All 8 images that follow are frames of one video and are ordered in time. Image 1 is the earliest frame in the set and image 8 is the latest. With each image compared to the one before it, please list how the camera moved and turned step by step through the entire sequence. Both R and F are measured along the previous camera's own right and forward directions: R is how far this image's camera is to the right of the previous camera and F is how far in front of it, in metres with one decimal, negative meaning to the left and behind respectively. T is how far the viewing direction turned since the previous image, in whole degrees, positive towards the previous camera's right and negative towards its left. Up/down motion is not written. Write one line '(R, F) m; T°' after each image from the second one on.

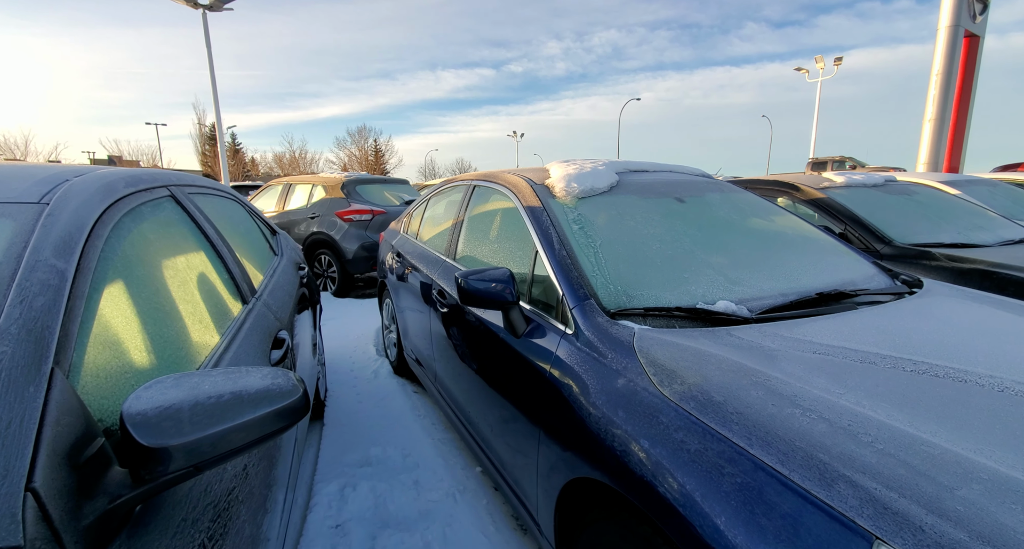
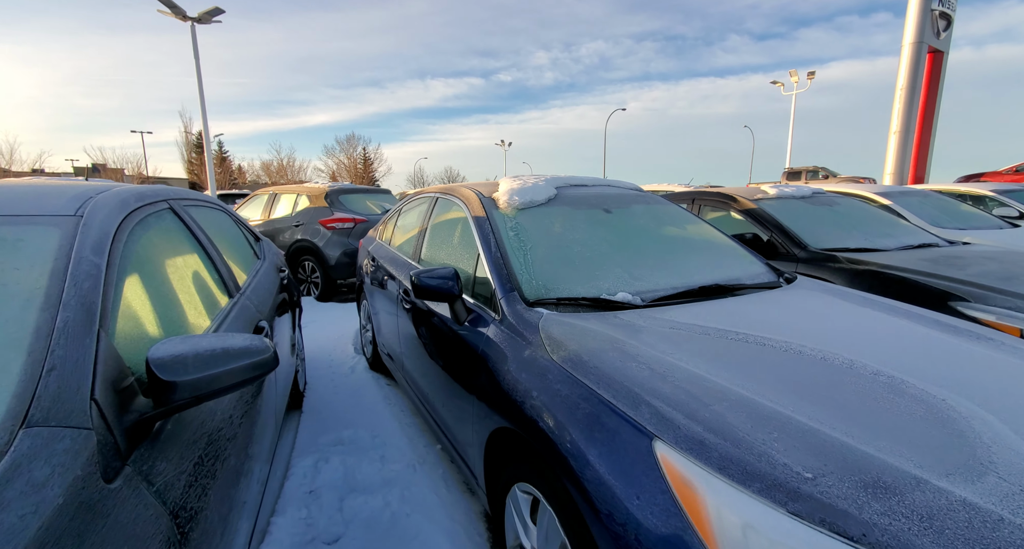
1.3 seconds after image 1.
(+0.2, -0.4) m; +1°
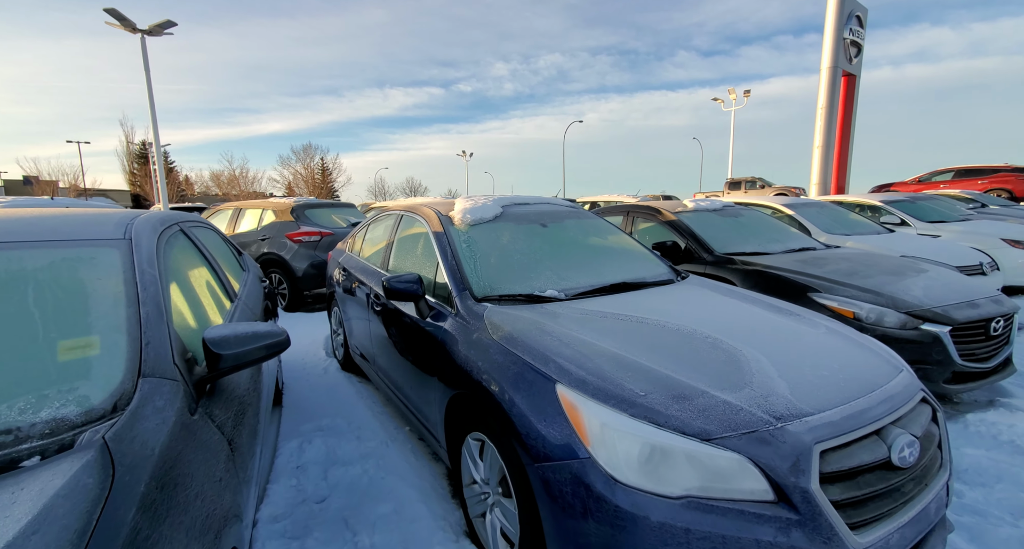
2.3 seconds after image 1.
(+0.1, -0.5) m; +5°
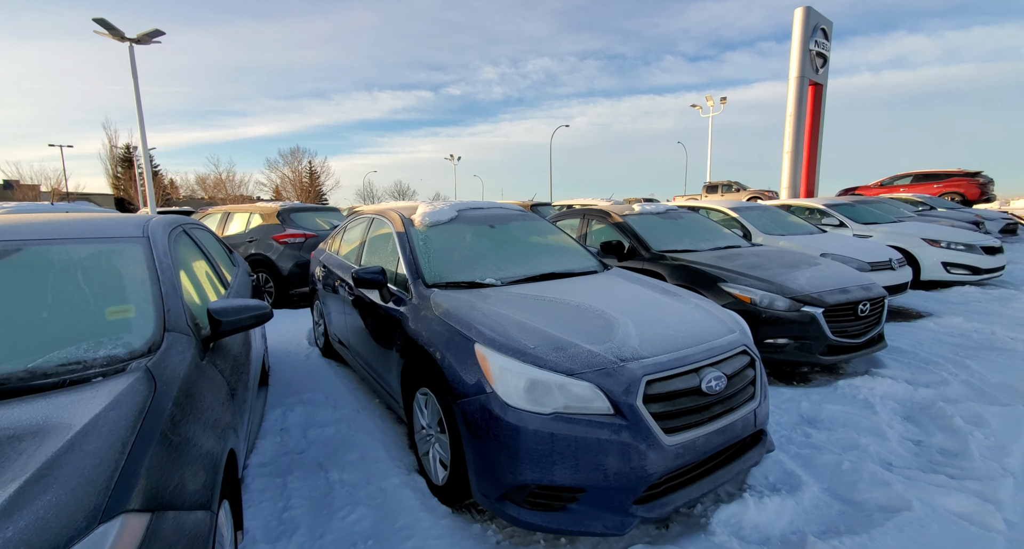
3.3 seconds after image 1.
(+0.3, -0.6) m; +1°
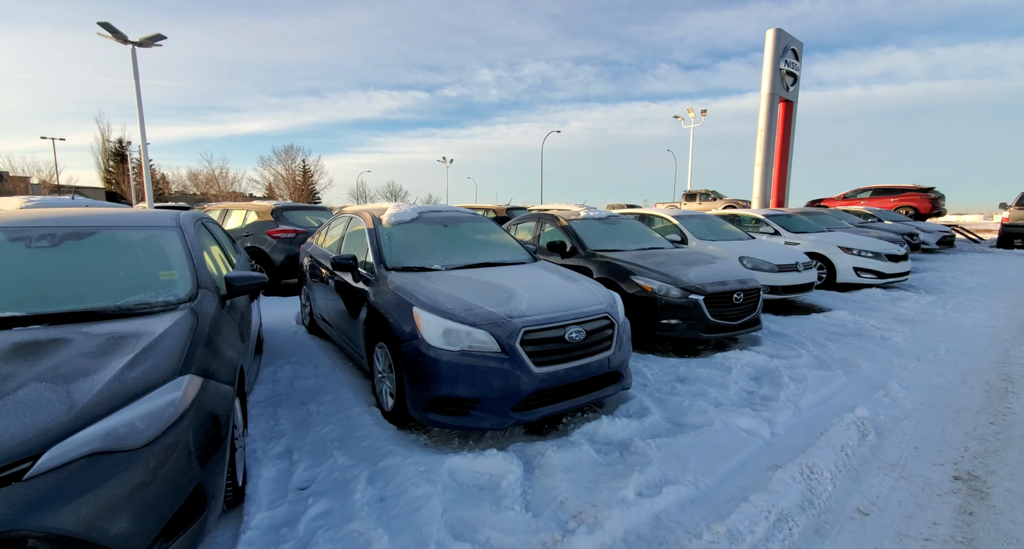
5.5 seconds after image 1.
(+0.4, -0.9) m; +1°
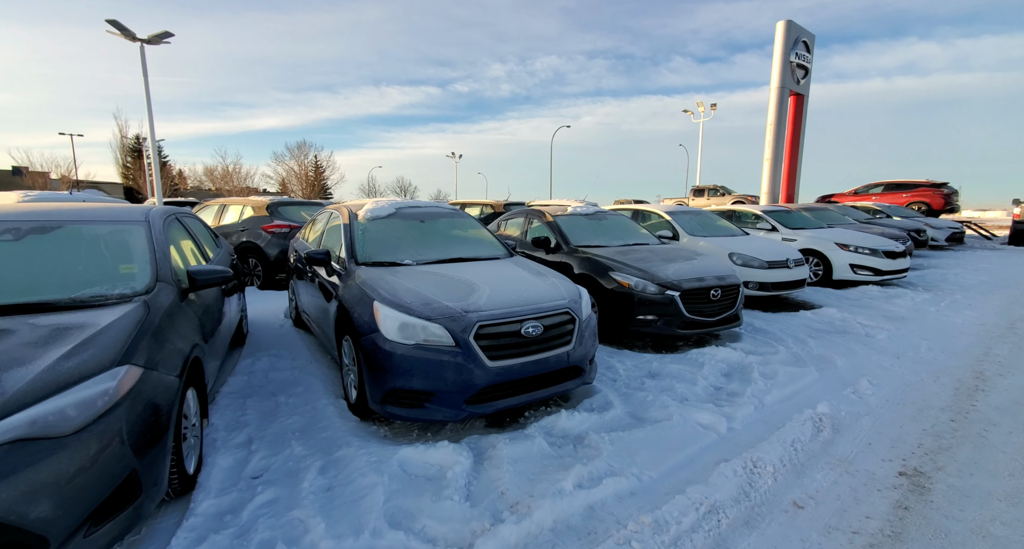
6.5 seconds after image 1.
(+0.4, 0.0) m; -1°
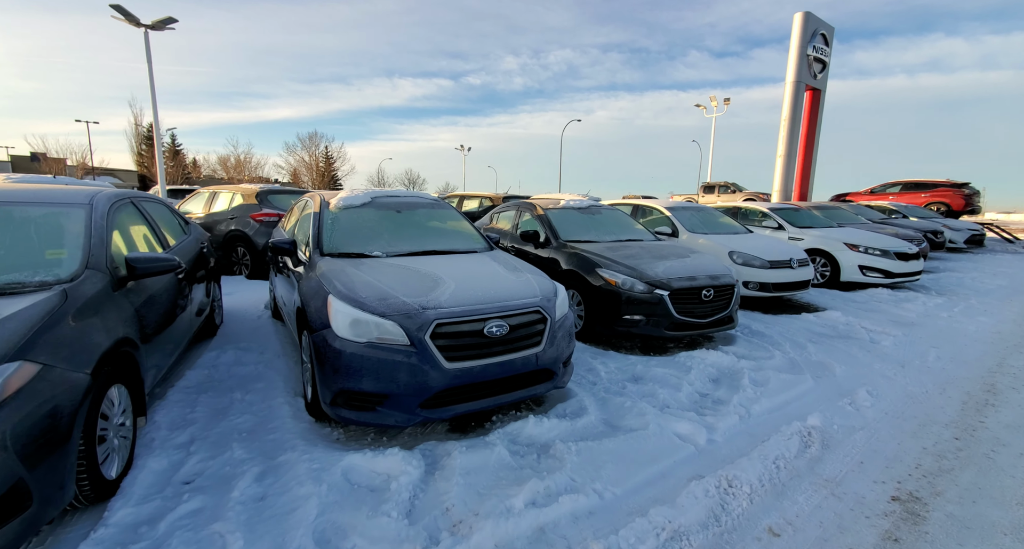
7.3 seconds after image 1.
(+0.3, +0.2) m; -1°
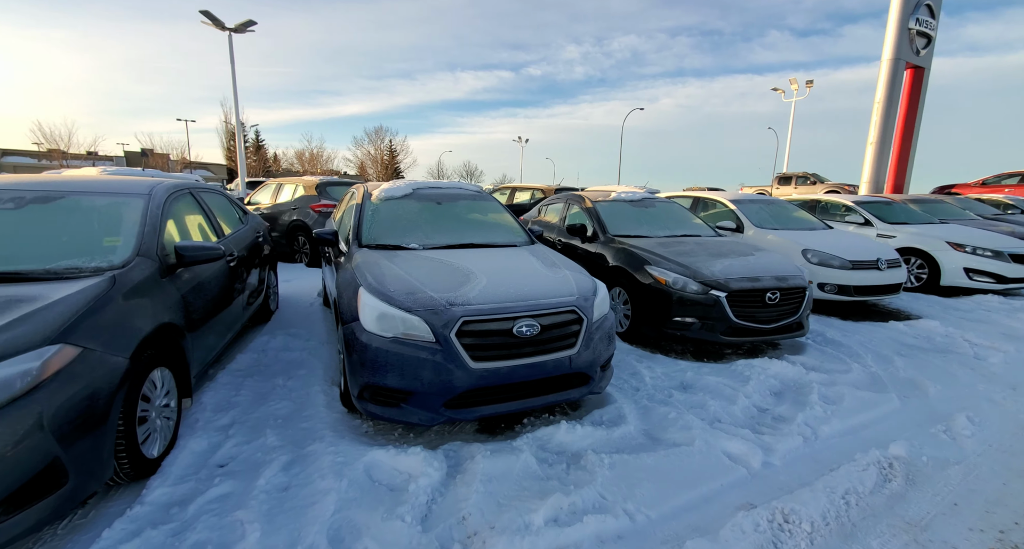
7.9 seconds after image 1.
(+0.1, +0.2) m; -7°
